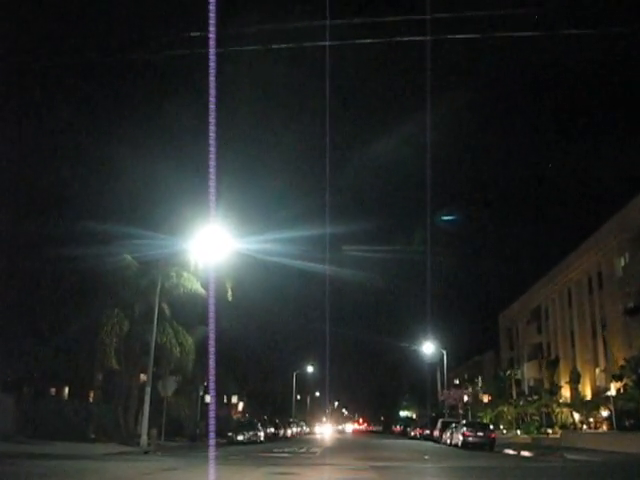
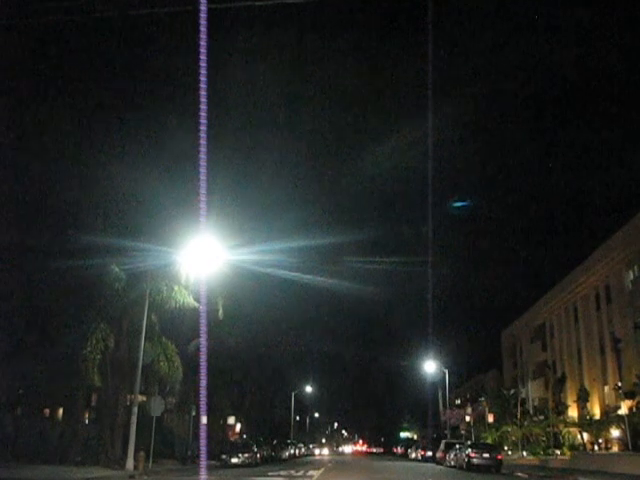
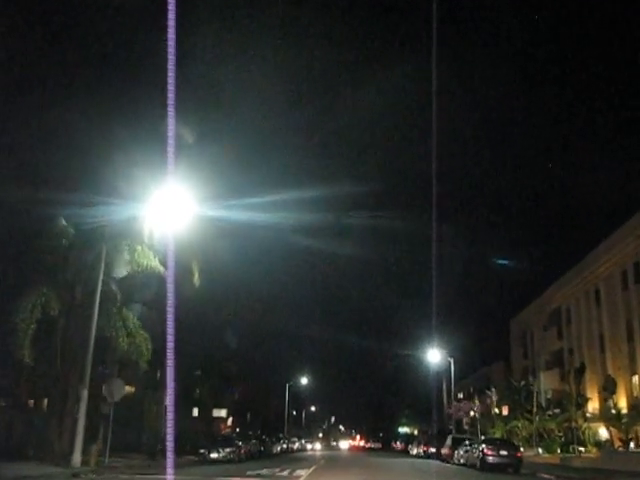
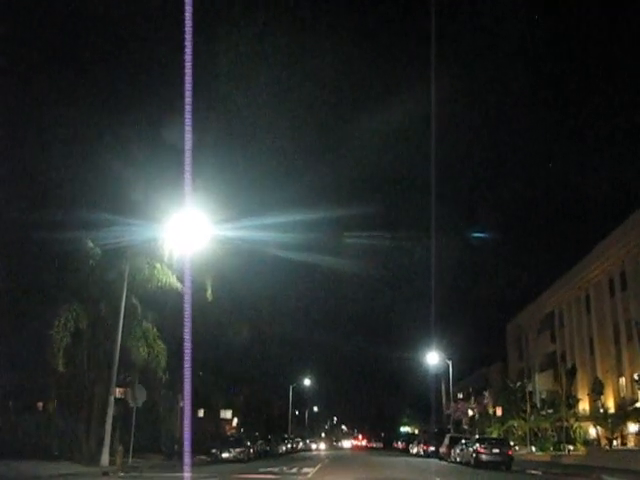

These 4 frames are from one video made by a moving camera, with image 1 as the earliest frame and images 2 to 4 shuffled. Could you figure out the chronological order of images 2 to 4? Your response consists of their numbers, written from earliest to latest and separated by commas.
2, 4, 3
